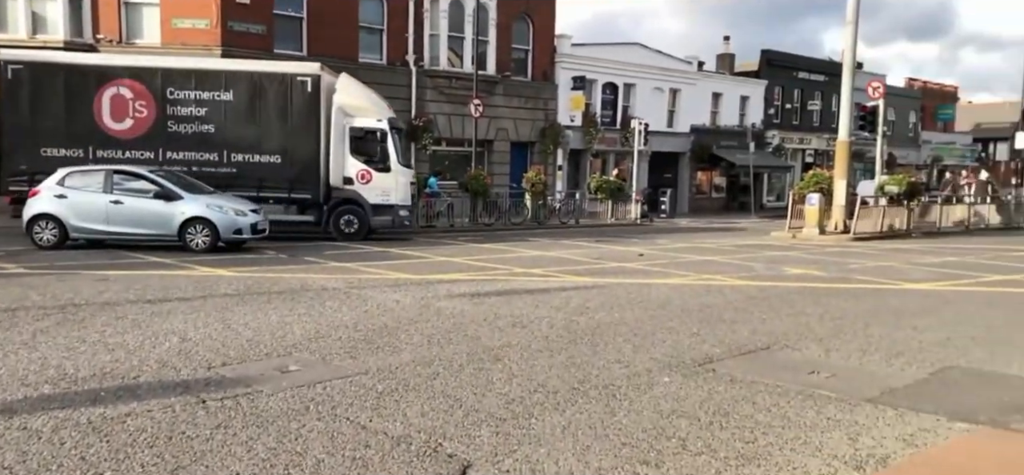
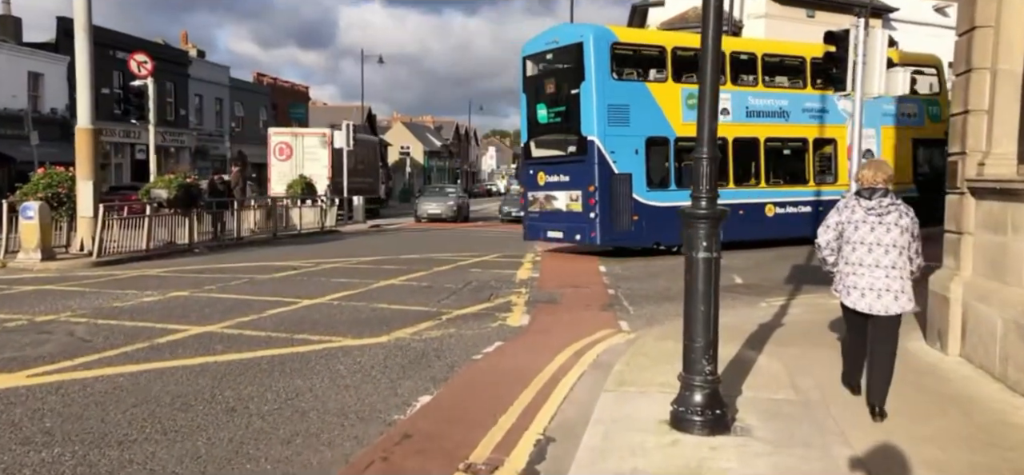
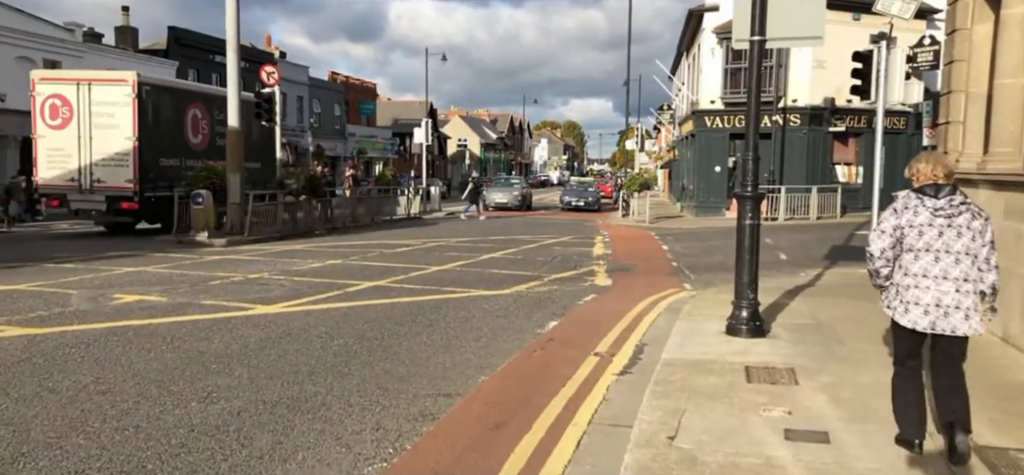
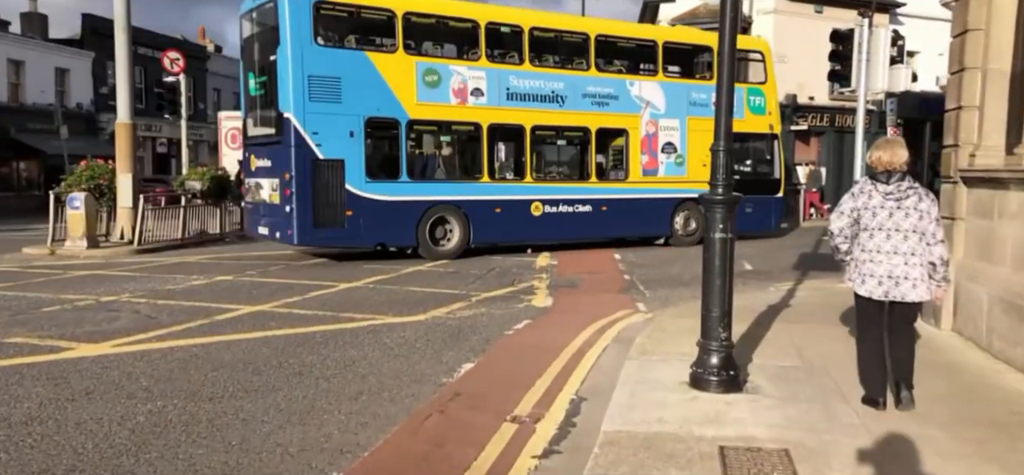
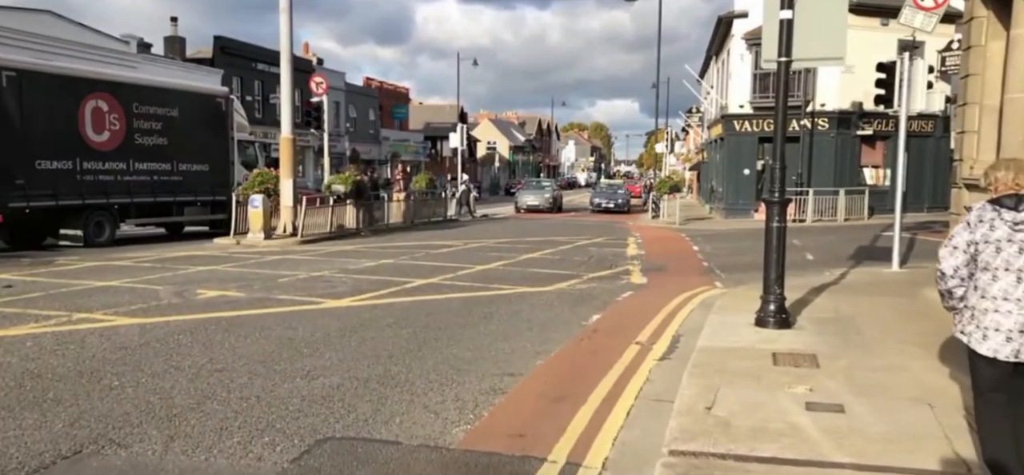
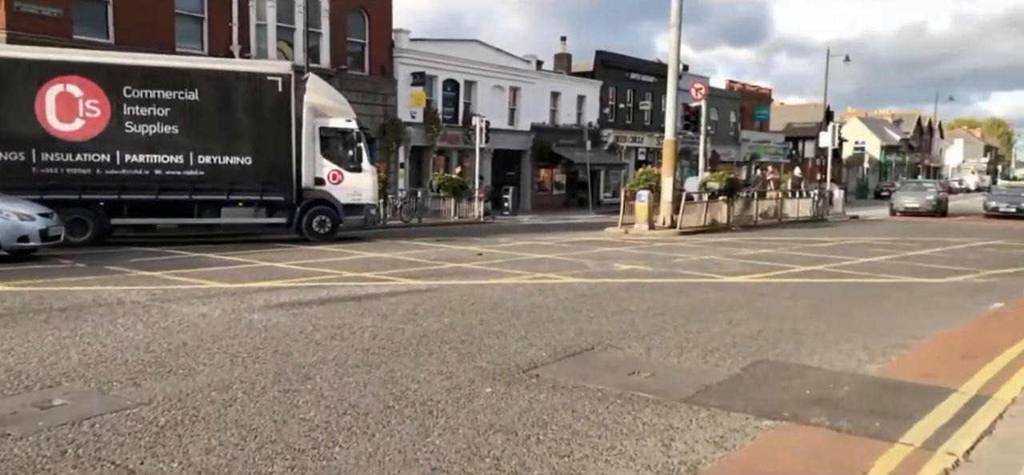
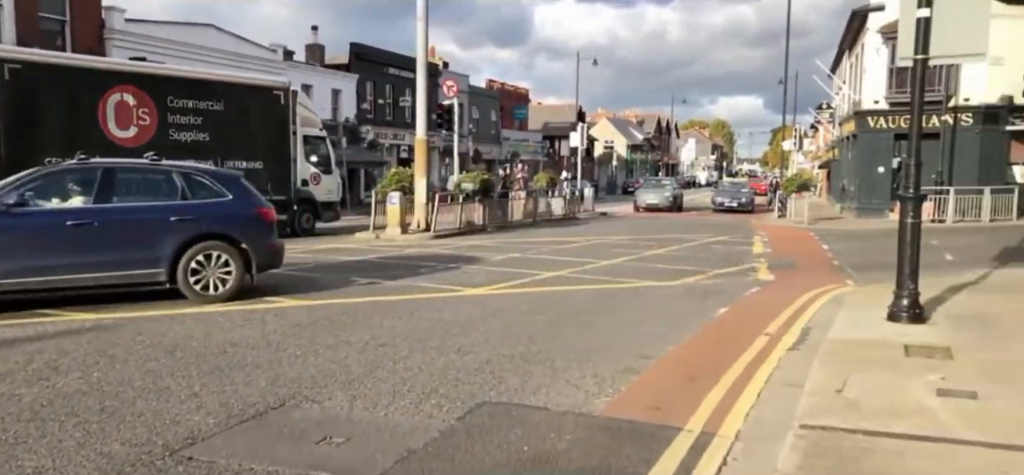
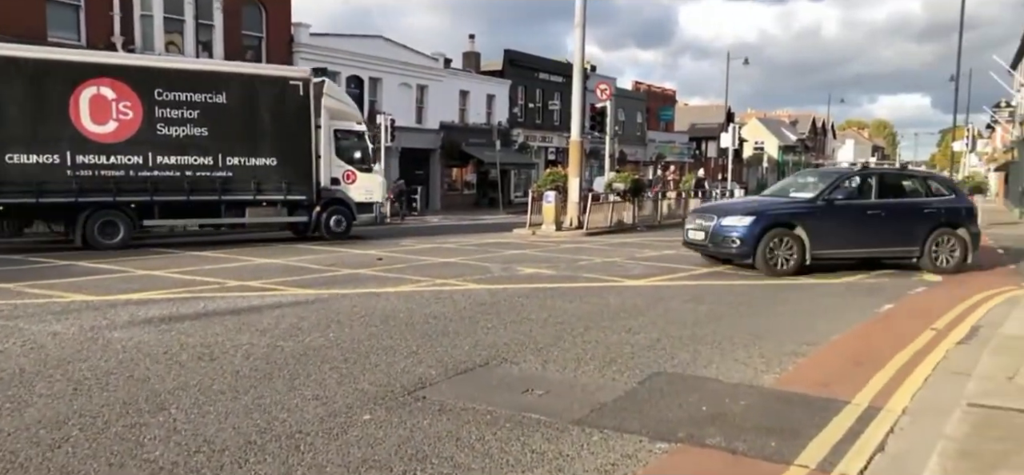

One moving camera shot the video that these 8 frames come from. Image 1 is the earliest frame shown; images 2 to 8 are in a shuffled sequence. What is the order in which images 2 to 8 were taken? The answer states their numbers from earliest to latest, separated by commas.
6, 8, 7, 5, 3, 4, 2
